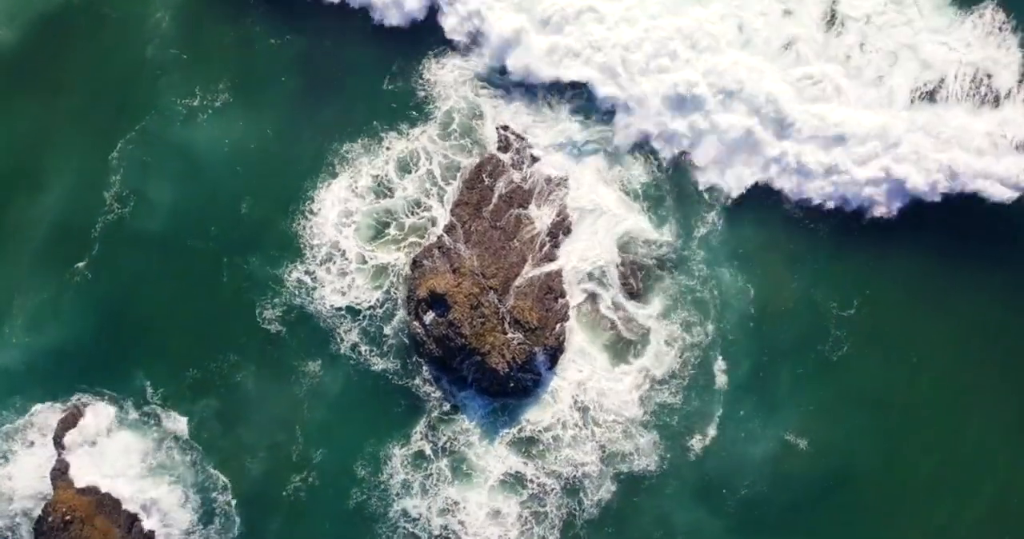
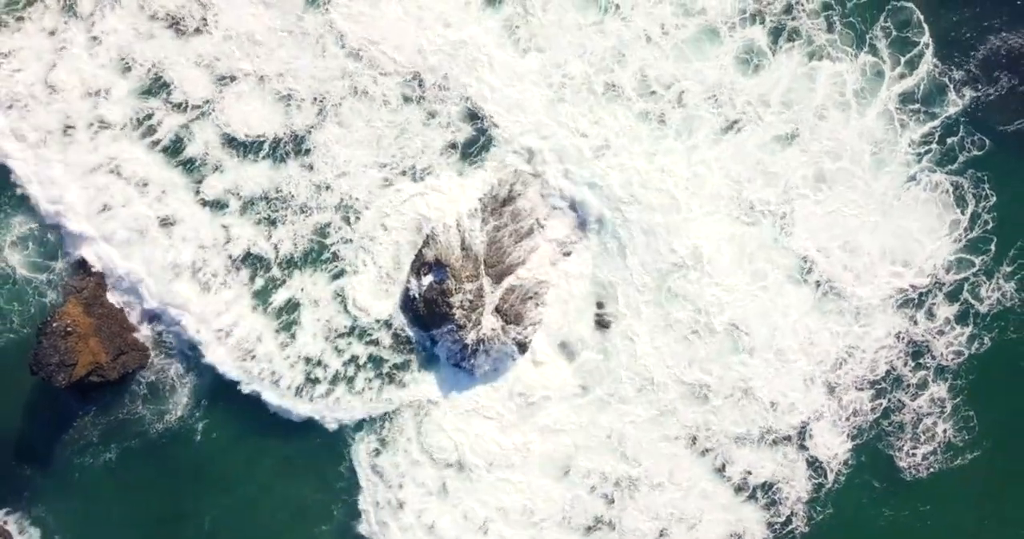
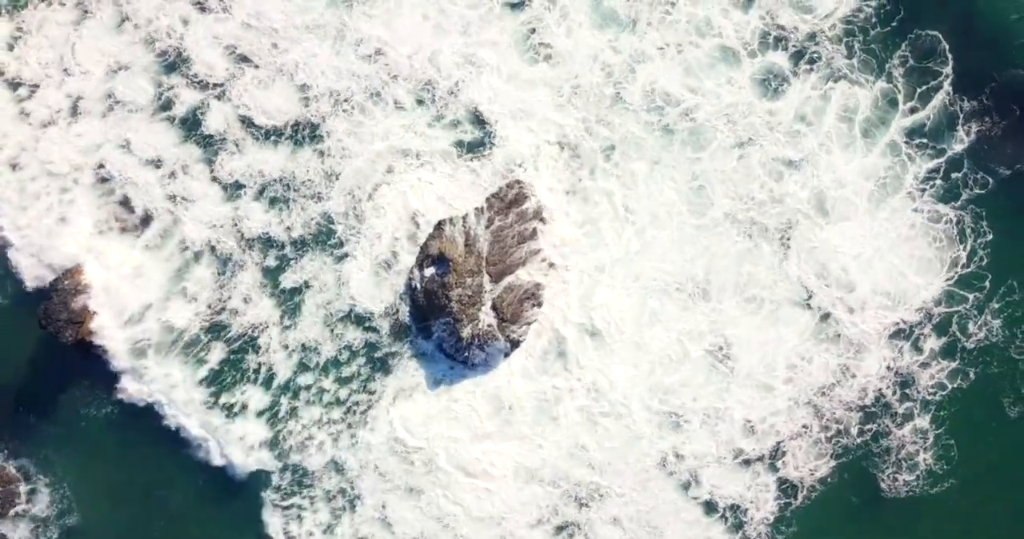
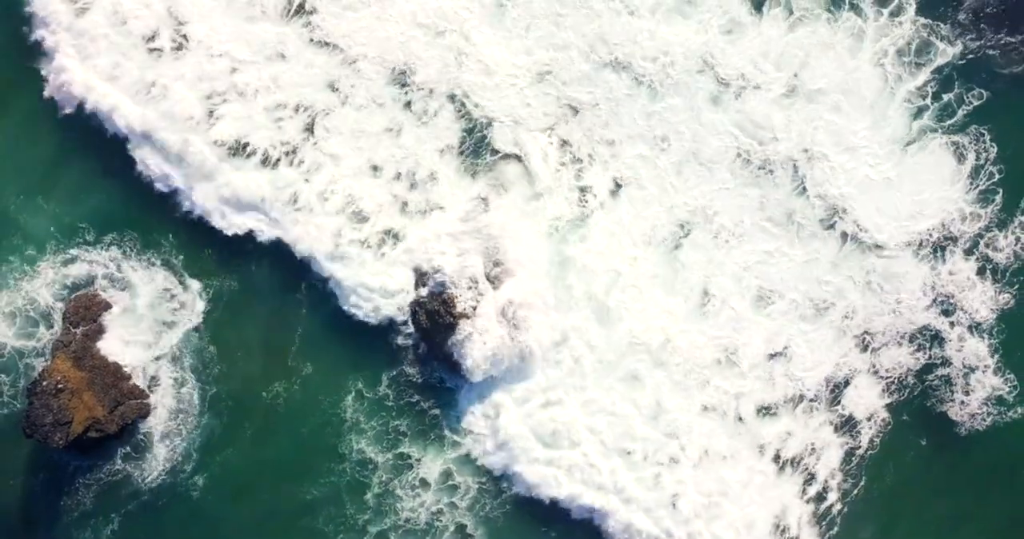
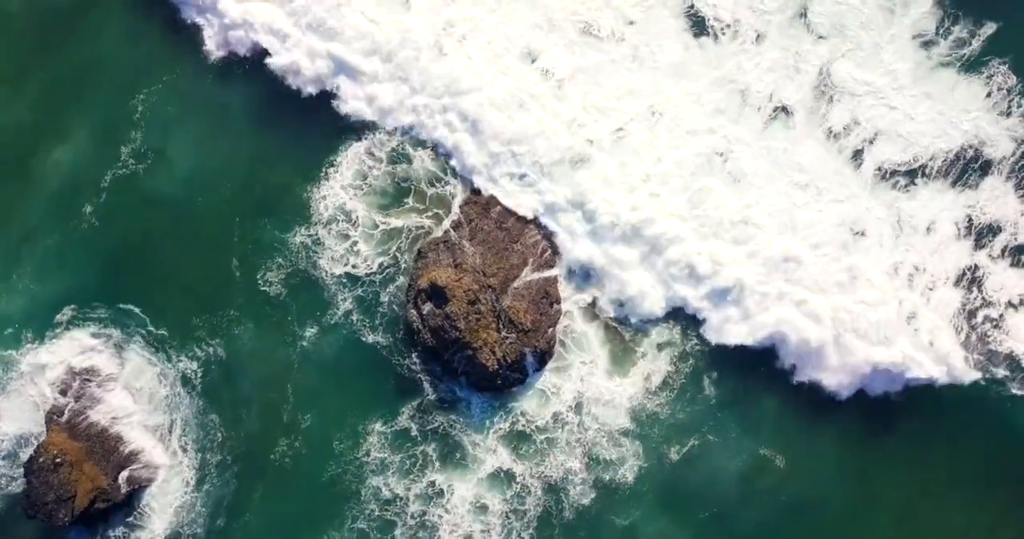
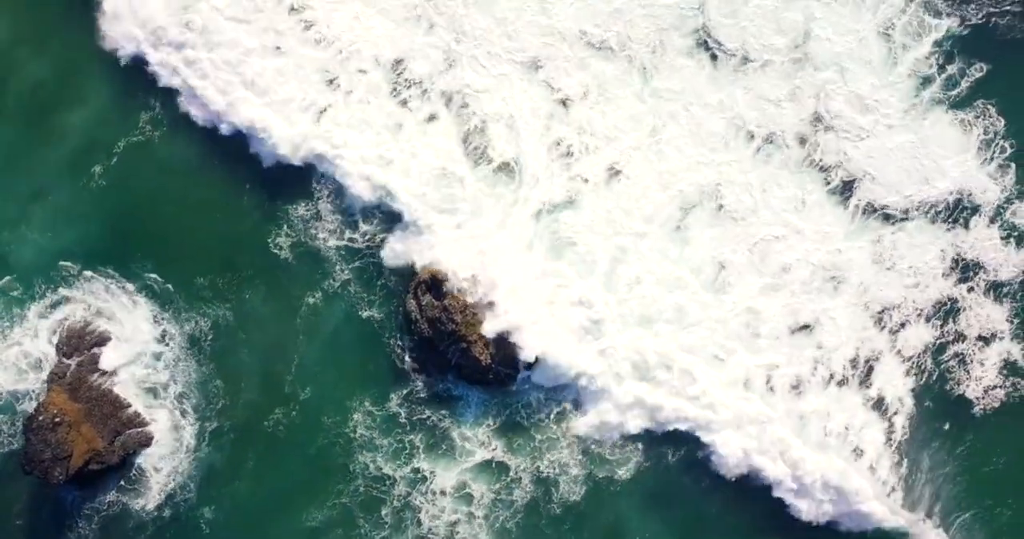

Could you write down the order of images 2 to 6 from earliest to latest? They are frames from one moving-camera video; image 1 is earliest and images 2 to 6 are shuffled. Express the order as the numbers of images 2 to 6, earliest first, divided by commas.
5, 6, 4, 2, 3
